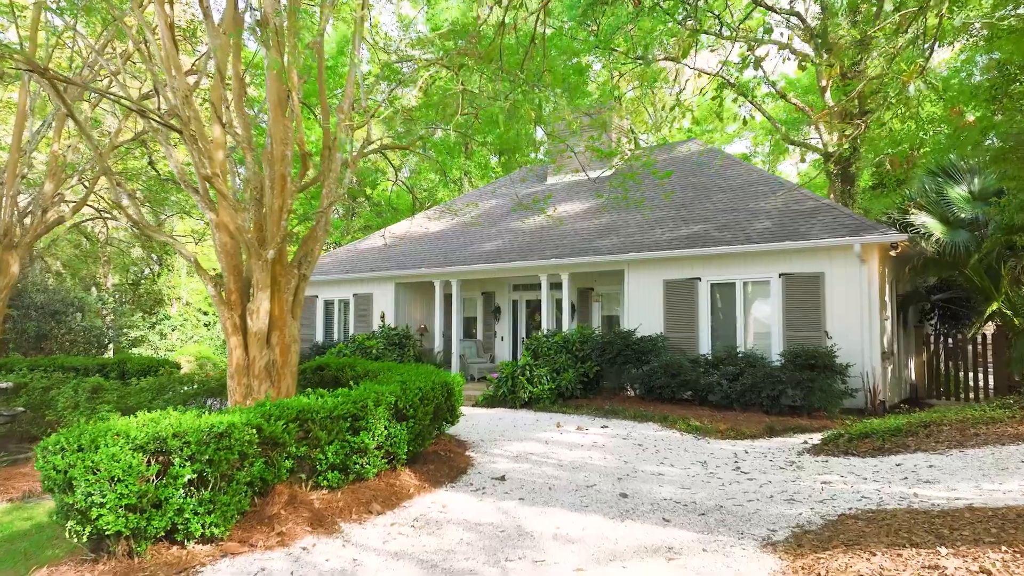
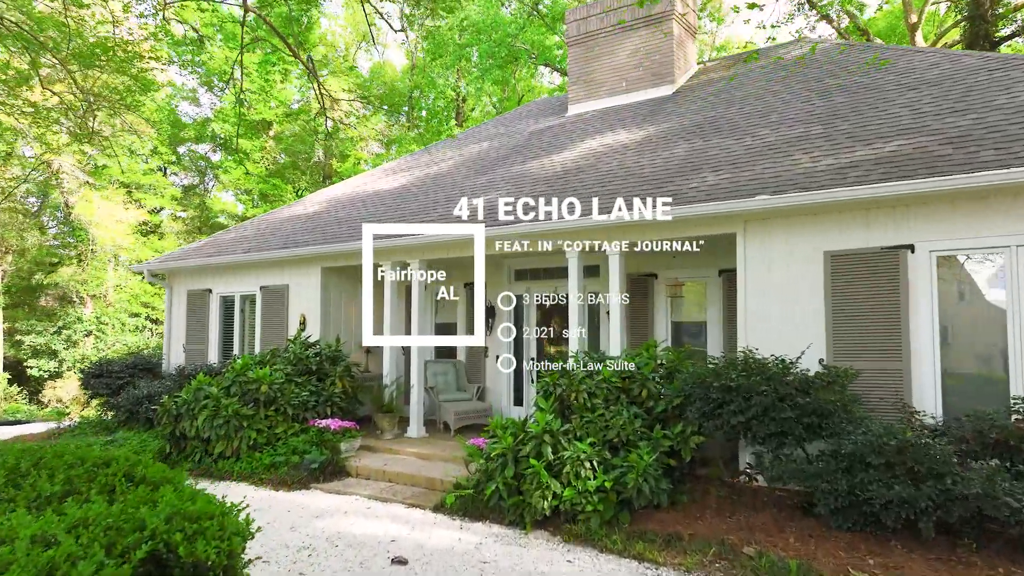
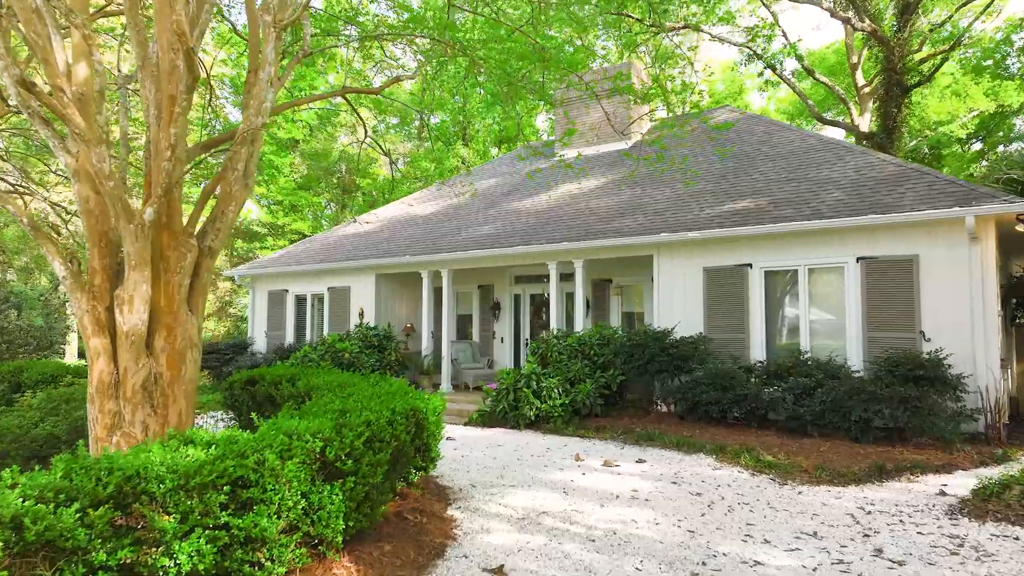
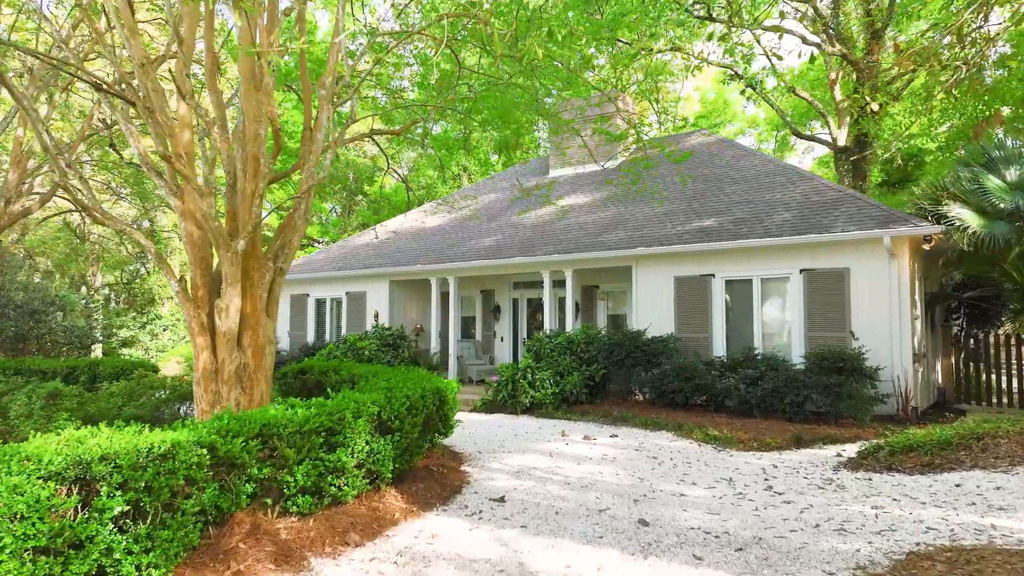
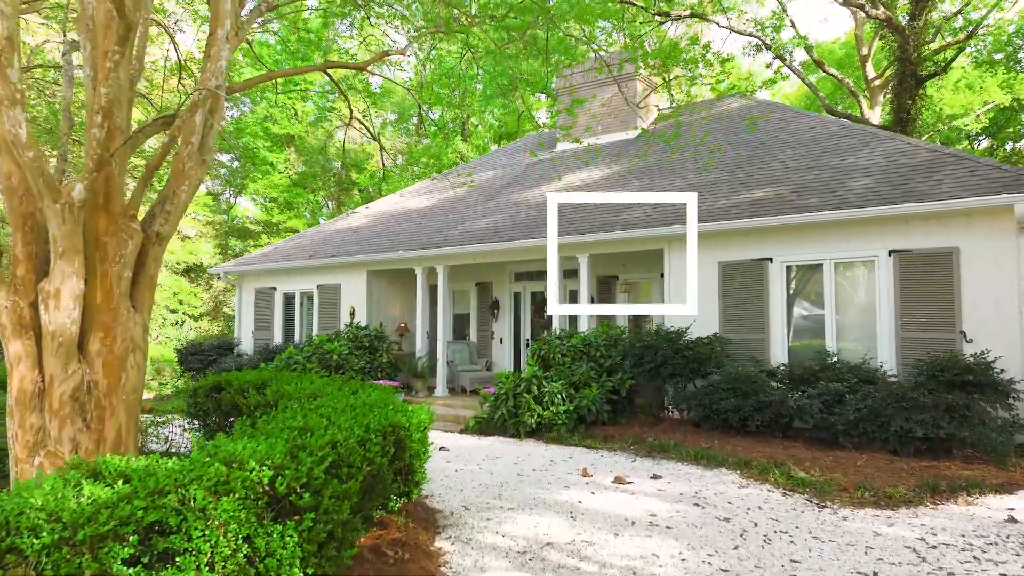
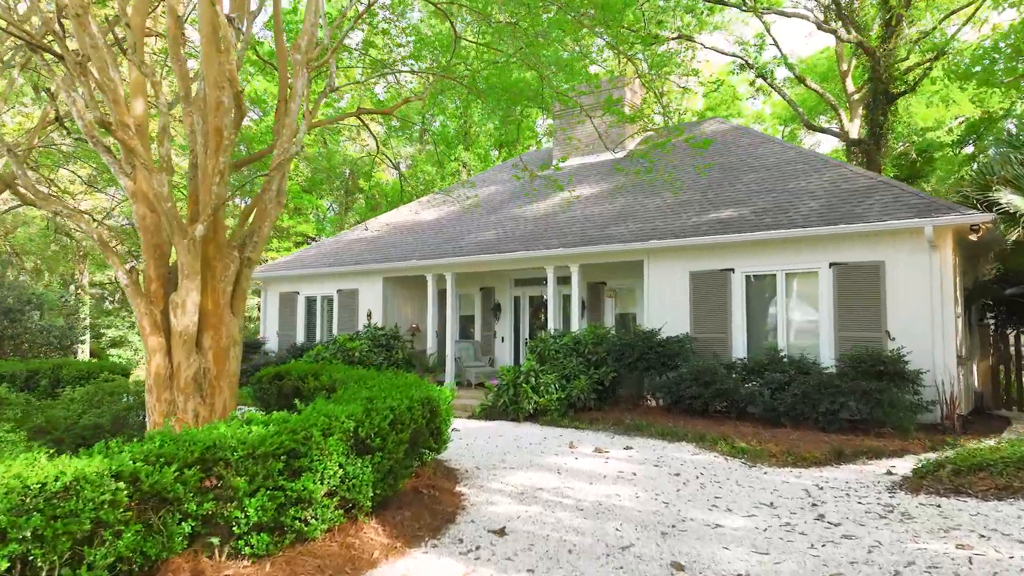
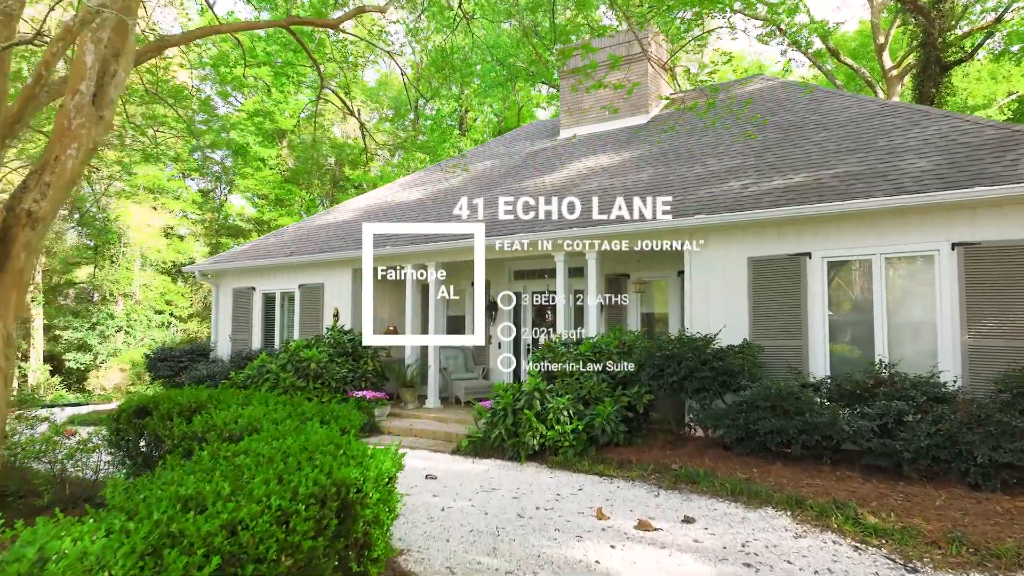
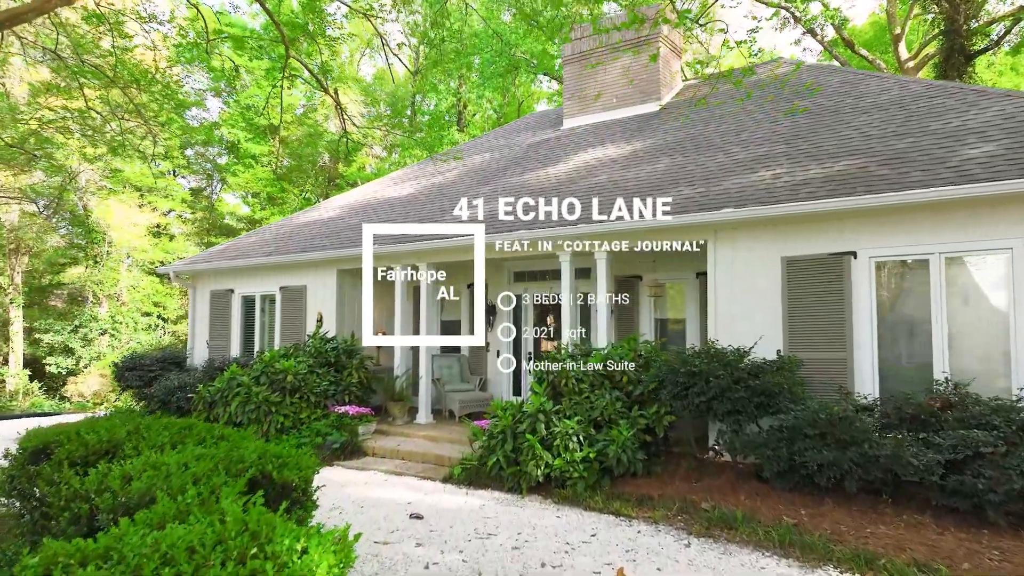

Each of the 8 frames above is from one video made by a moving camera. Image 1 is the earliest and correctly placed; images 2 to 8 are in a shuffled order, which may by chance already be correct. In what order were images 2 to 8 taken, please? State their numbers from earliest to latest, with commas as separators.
4, 6, 3, 5, 7, 8, 2
